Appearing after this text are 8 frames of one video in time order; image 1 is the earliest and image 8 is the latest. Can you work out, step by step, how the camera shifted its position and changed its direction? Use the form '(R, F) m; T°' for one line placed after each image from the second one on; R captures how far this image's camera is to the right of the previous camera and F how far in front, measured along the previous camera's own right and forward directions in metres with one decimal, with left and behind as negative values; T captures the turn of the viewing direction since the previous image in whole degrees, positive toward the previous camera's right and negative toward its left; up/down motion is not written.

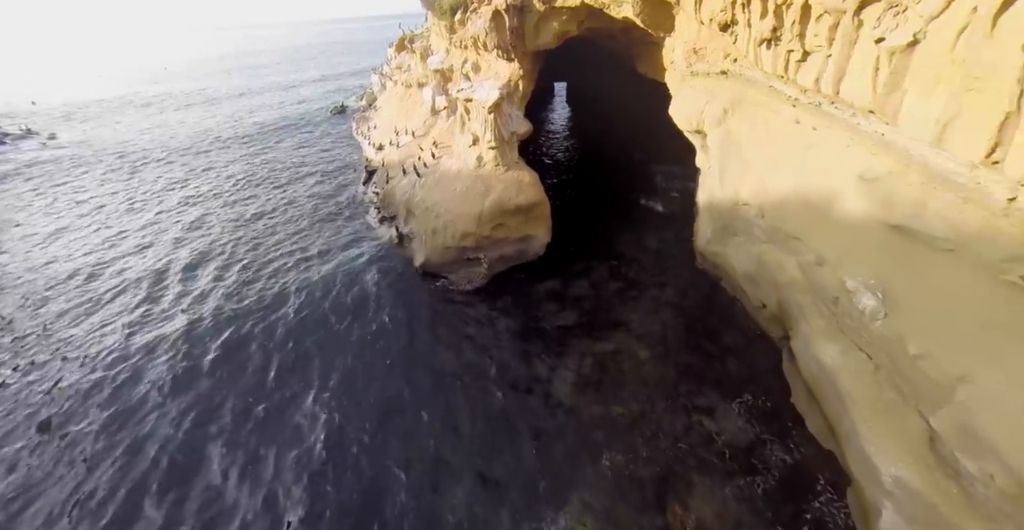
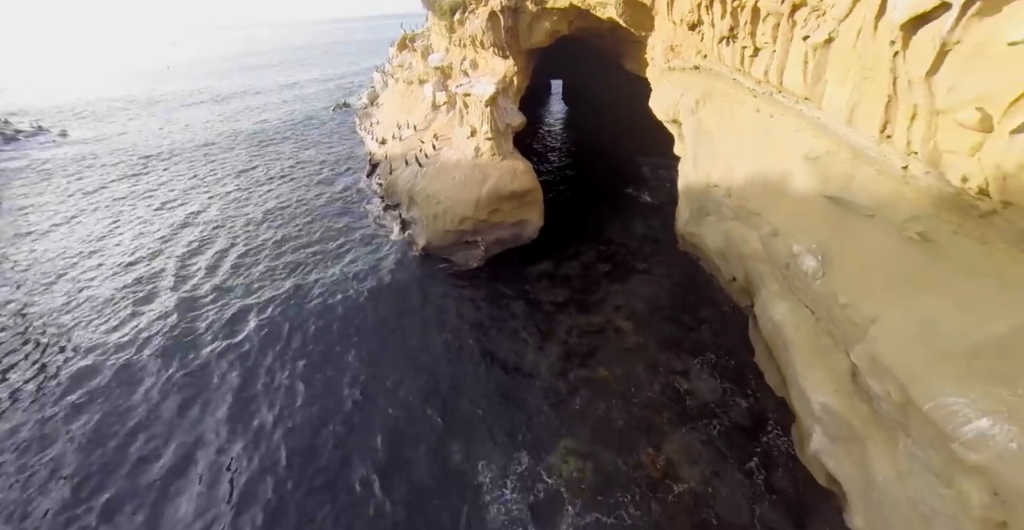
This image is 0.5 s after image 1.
(+0.2, -1.2) m; 0°
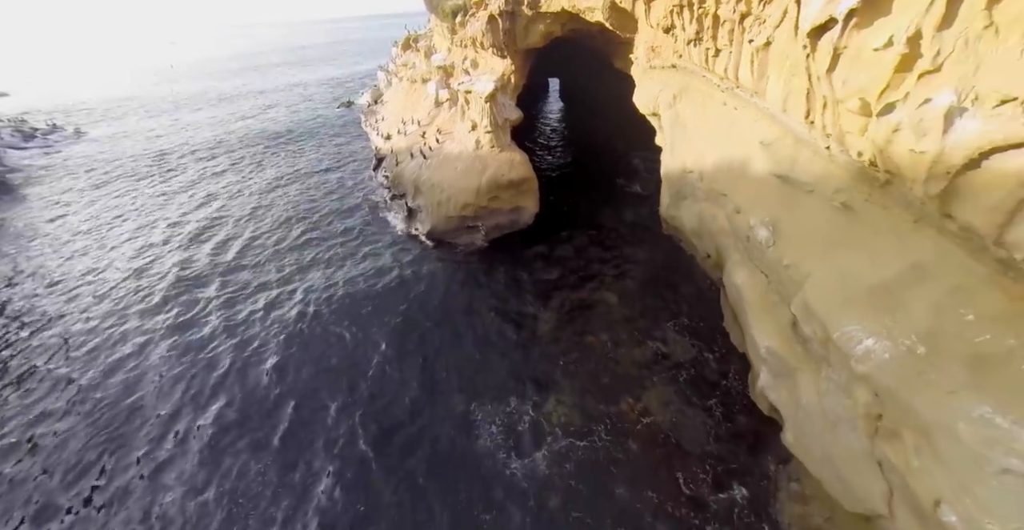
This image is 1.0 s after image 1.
(+0.1, -1.4) m; 0°
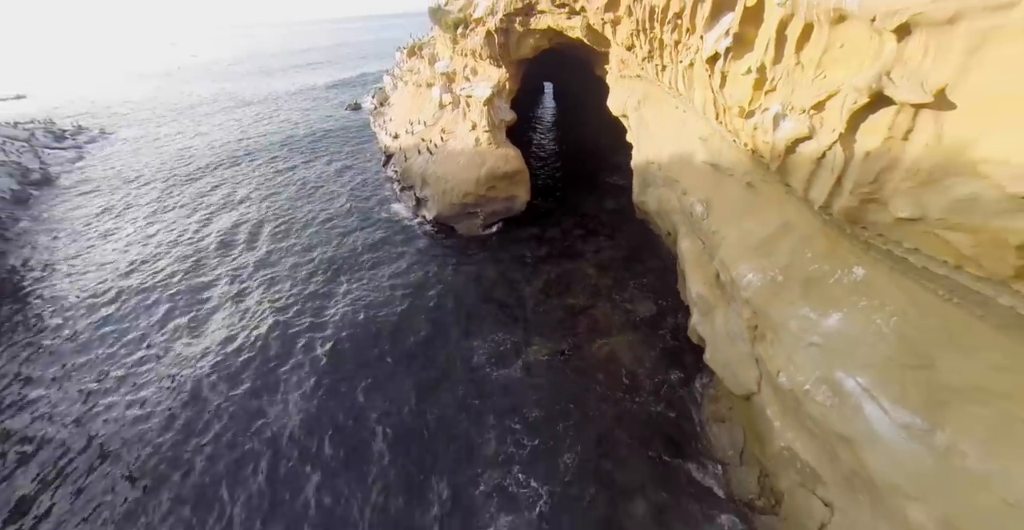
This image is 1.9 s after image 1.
(+0.2, -2.8) m; 0°
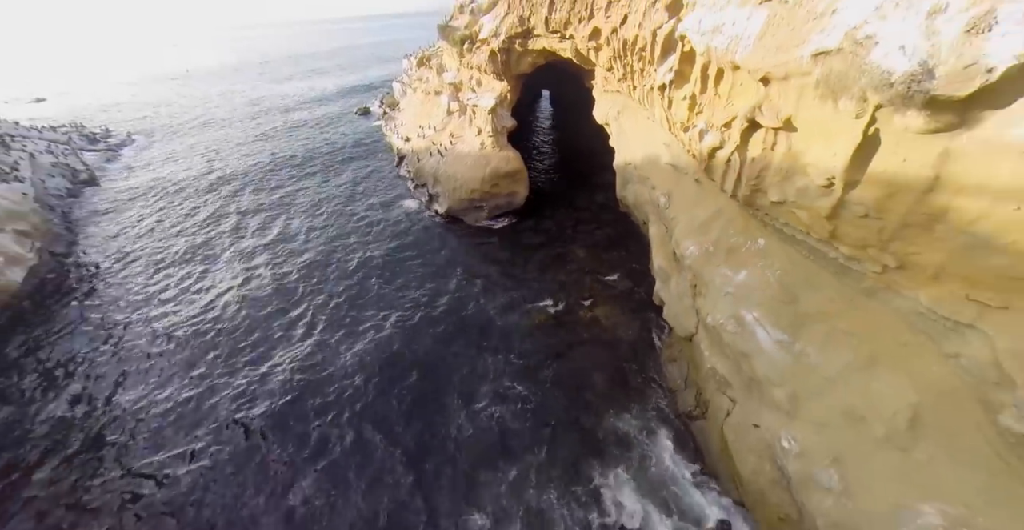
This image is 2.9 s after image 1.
(-0.1, -3.1) m; 0°
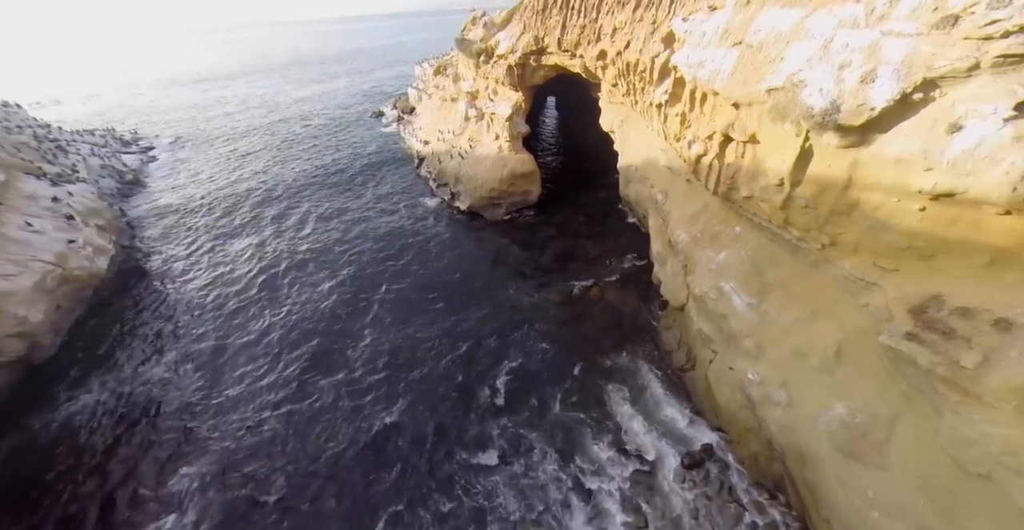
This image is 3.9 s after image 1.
(-0.9, -2.8) m; 0°
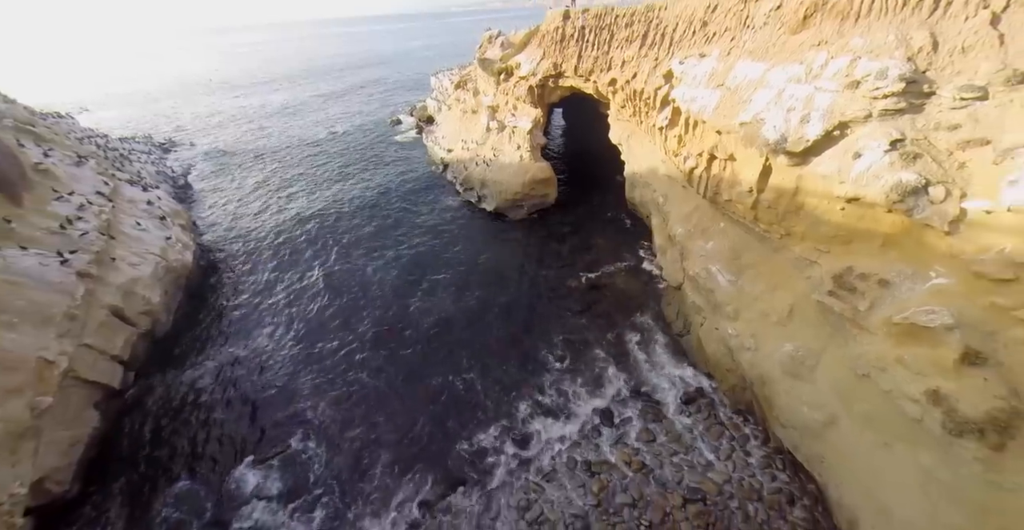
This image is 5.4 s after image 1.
(-1.5, -3.8) m; 0°
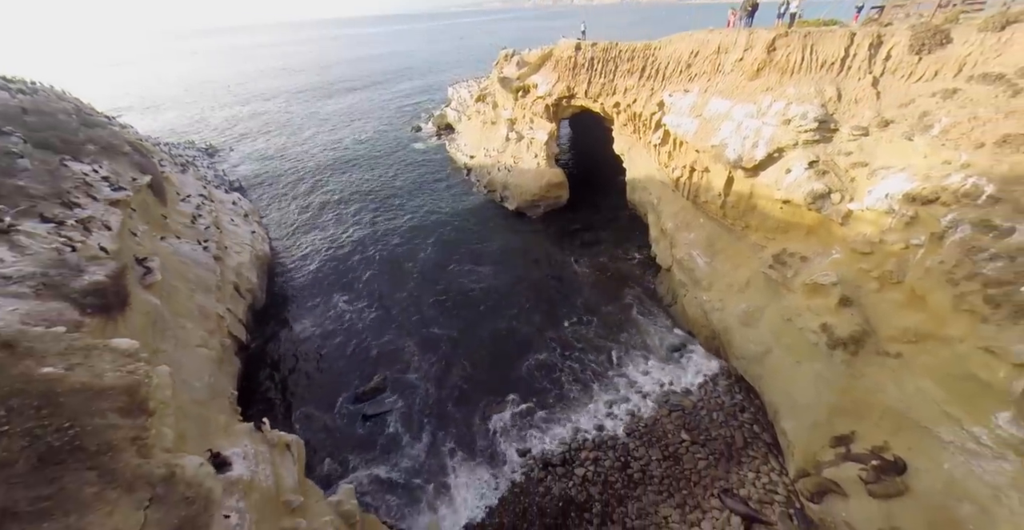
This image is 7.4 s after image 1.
(-1.4, -5.0) m; 0°
